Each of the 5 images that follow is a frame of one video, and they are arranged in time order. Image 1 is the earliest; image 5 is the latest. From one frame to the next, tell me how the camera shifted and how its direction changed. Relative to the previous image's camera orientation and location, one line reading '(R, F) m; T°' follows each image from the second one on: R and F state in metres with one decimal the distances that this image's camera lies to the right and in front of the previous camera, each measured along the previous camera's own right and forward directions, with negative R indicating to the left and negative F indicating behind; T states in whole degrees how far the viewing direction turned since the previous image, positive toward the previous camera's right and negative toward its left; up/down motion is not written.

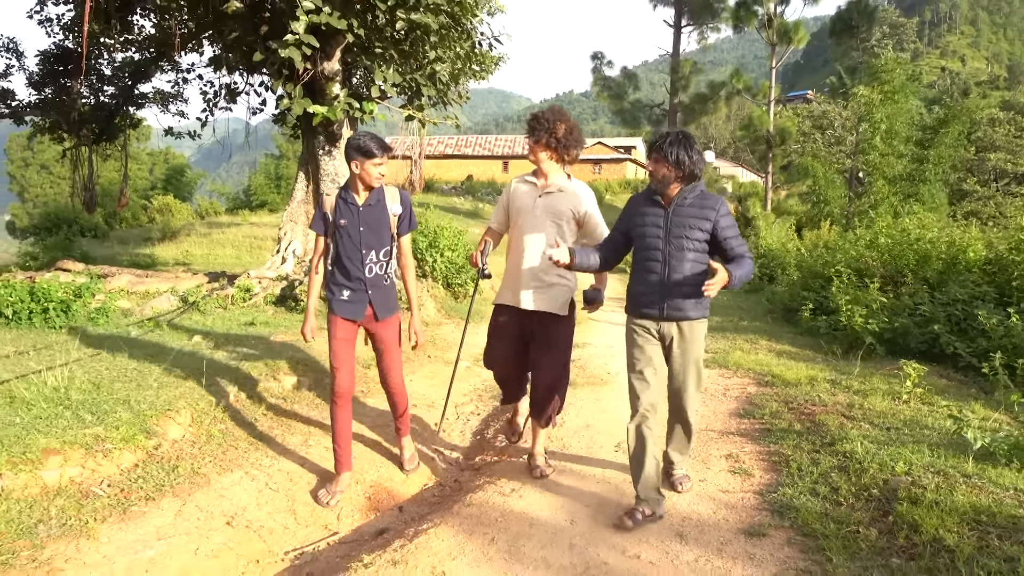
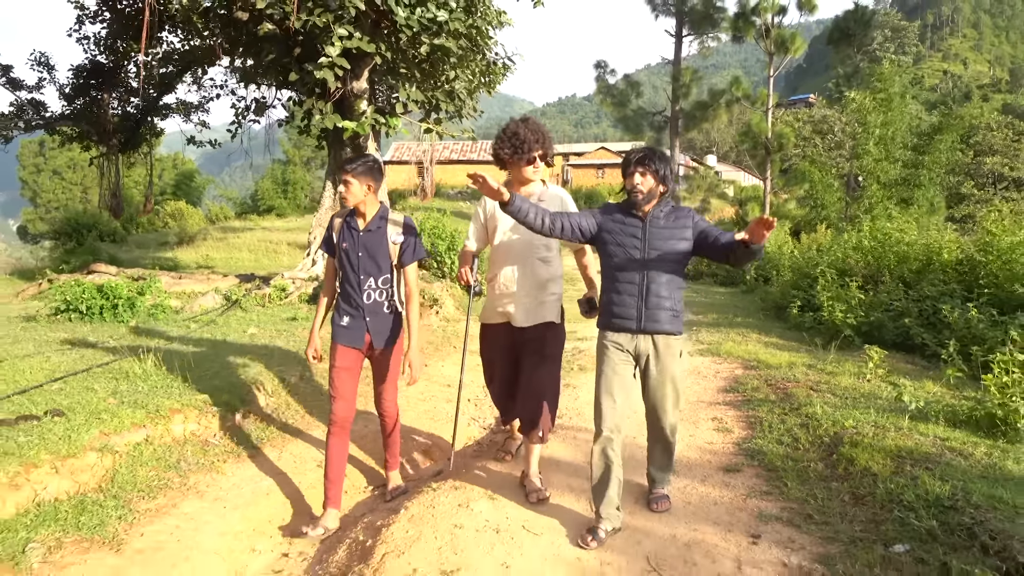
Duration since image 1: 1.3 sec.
(-0.2, -0.9) m; 0°
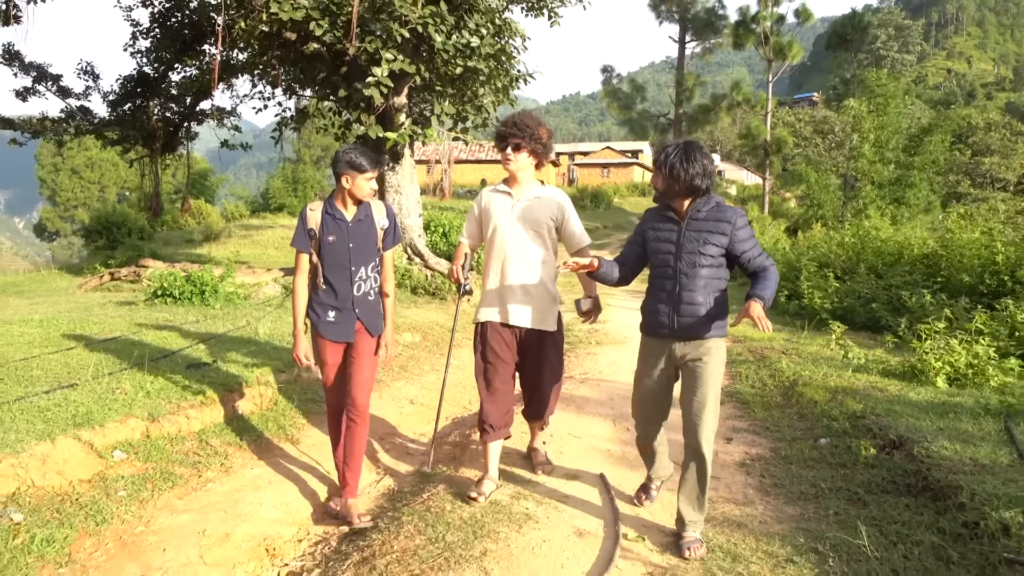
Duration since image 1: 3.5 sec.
(-0.3, -1.5) m; 0°
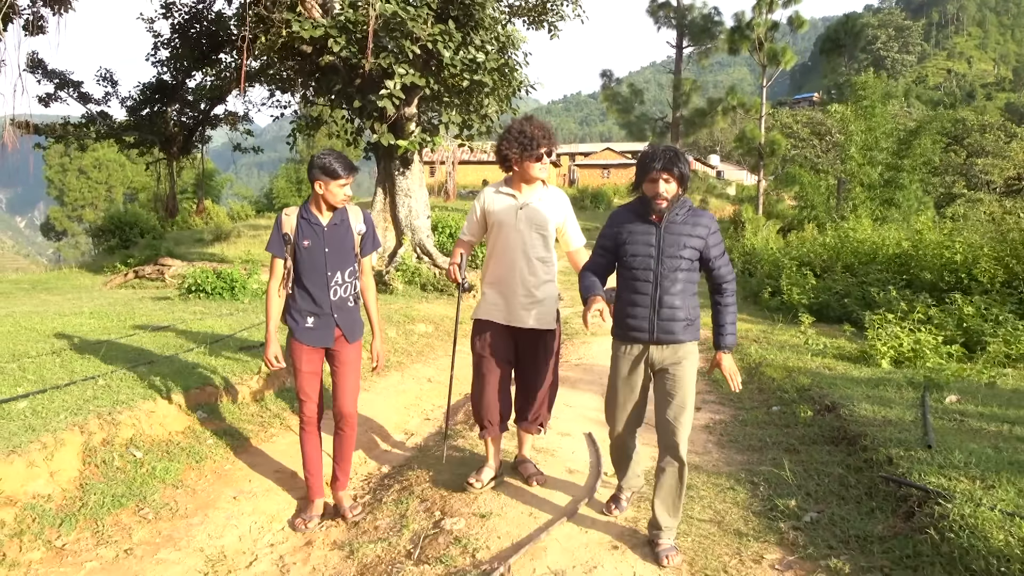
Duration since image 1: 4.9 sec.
(0.0, -0.9) m; 0°
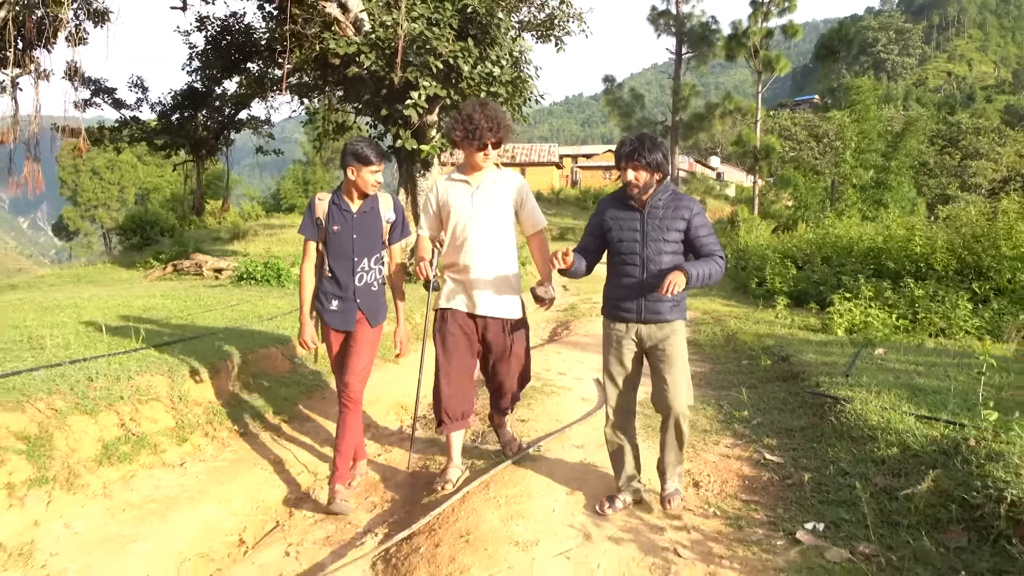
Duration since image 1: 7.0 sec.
(-0.2, -1.4) m; 0°
